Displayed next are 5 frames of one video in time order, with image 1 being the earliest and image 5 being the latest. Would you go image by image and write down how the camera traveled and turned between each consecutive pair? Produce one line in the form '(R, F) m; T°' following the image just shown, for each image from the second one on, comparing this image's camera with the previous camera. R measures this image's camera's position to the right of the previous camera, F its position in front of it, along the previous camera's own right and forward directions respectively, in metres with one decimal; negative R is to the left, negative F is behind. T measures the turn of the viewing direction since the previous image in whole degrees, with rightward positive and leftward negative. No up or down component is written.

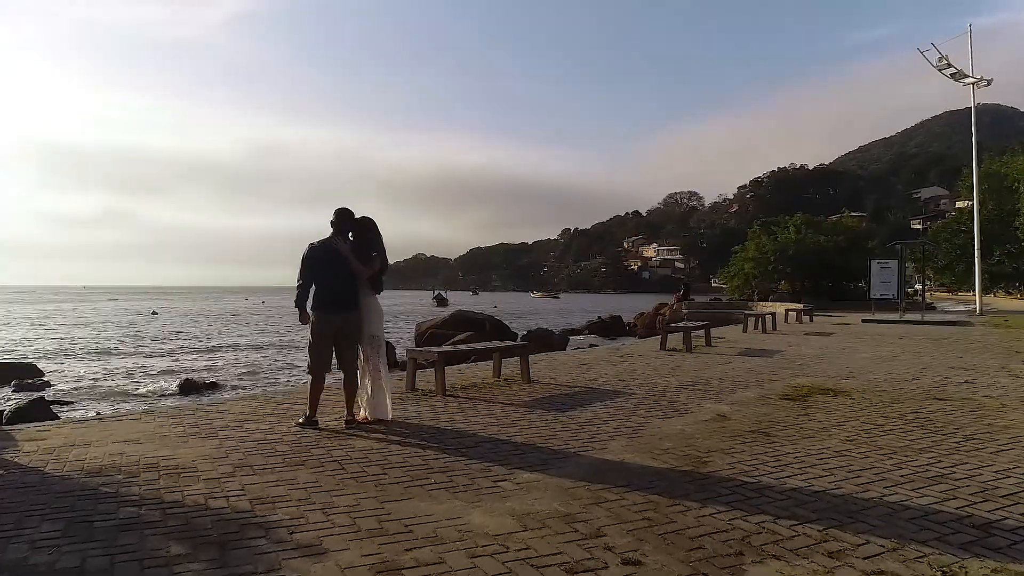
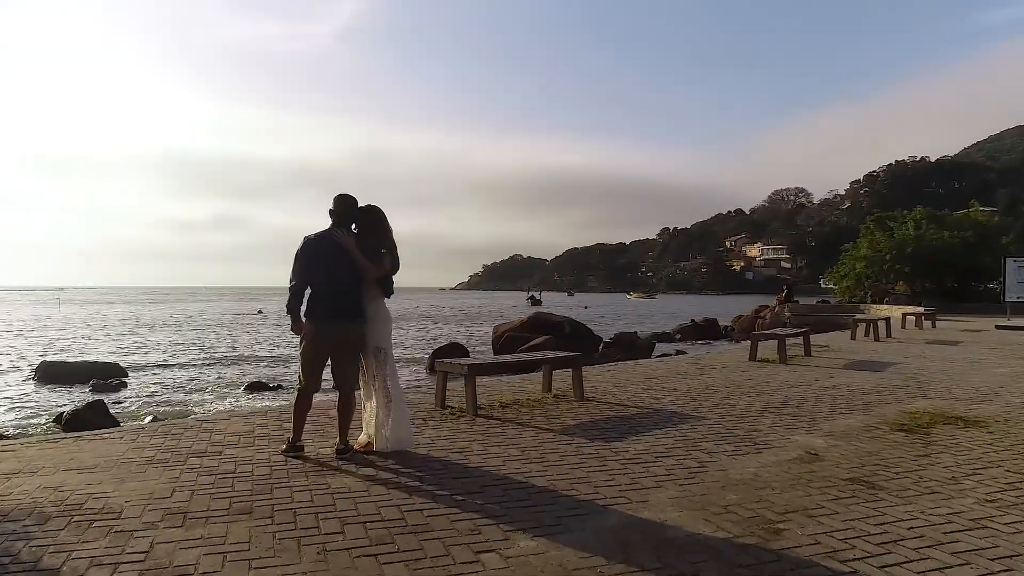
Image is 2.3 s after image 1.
(+0.6, +1.3) m; -8°
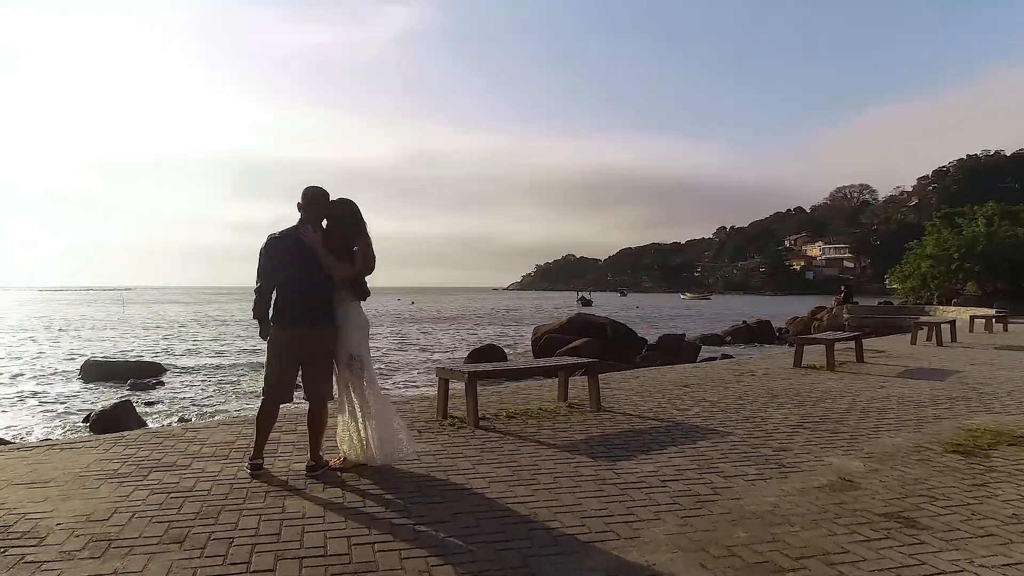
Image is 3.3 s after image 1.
(+0.5, +0.6) m; -4°
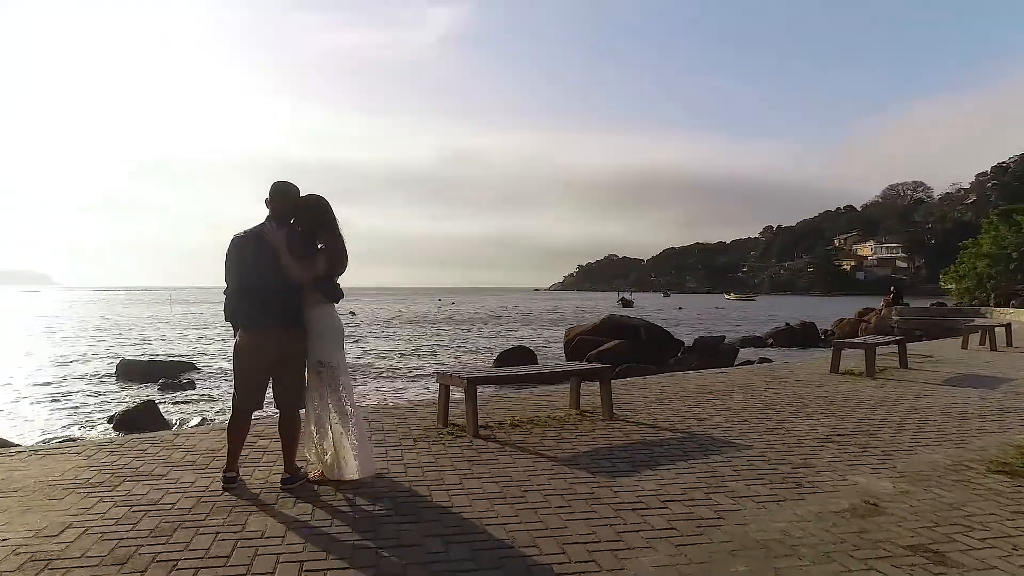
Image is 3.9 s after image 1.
(+0.4, +0.4) m; -3°
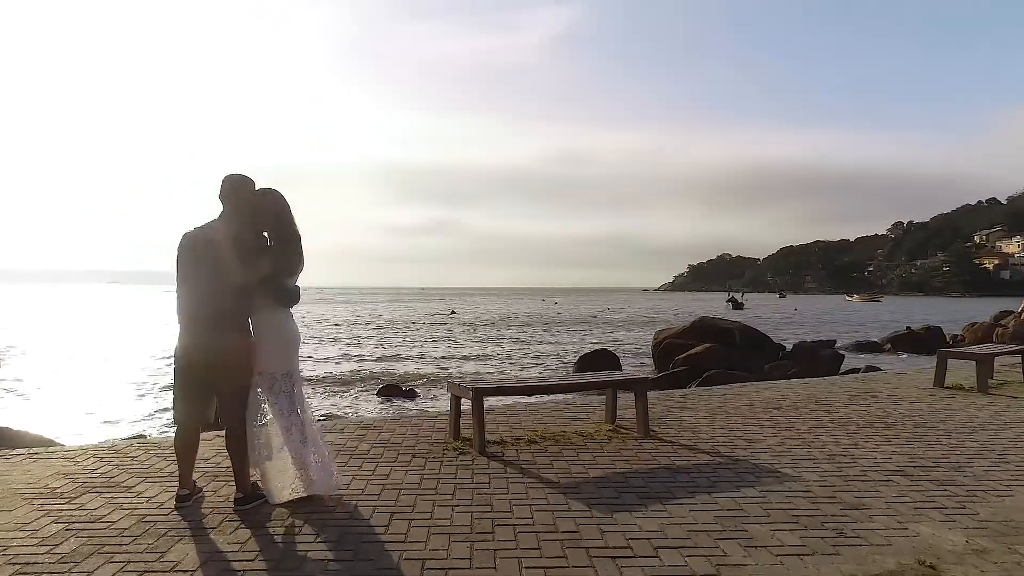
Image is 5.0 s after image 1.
(+0.8, +0.7) m; -9°
